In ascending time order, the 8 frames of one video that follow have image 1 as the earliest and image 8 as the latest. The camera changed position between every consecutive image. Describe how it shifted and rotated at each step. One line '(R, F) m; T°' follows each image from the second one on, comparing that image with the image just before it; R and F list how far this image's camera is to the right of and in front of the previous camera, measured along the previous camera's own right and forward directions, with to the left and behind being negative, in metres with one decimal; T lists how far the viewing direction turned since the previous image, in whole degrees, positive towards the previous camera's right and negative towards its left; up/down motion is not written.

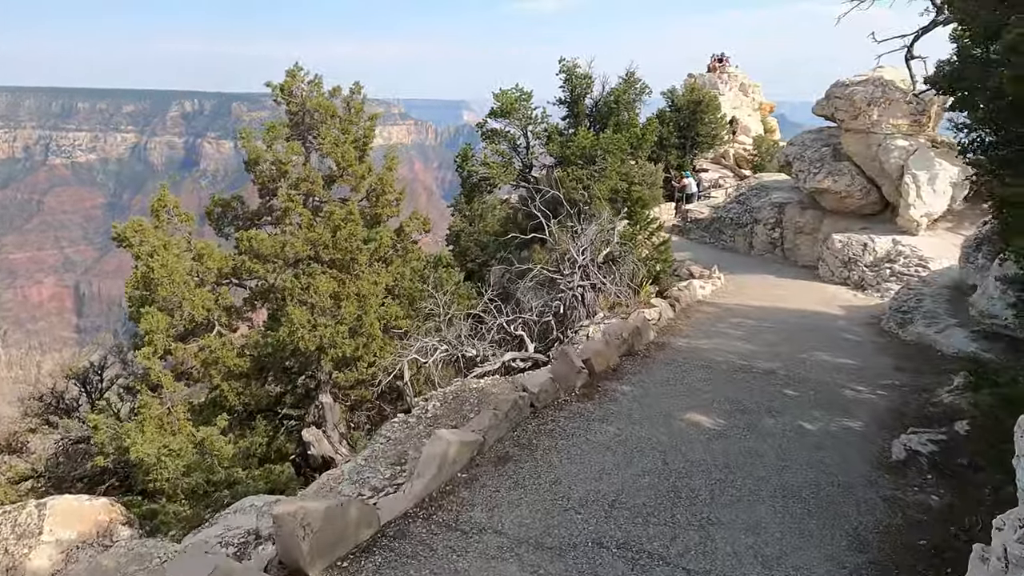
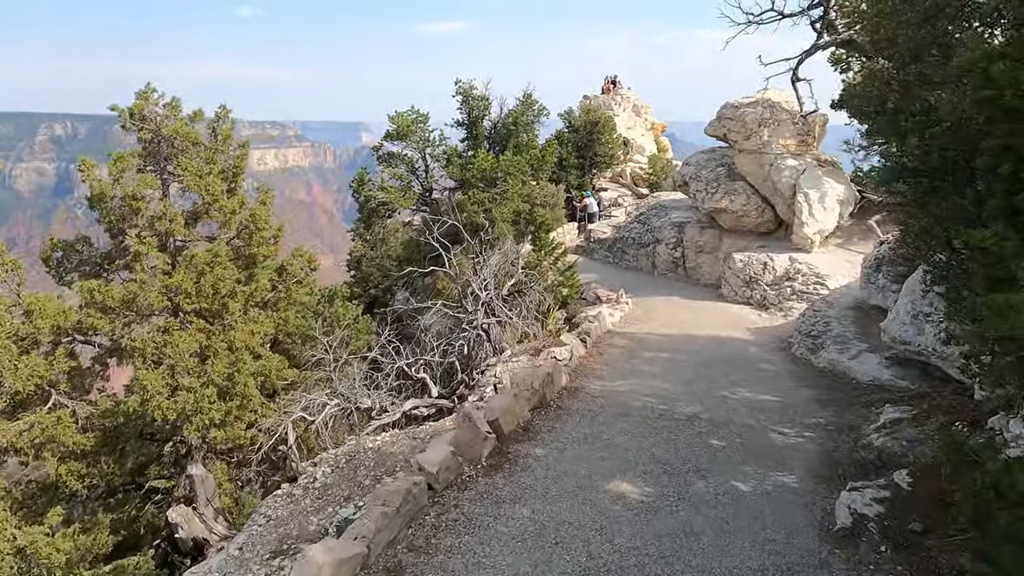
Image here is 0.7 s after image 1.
(+0.2, +0.9) m; +8°
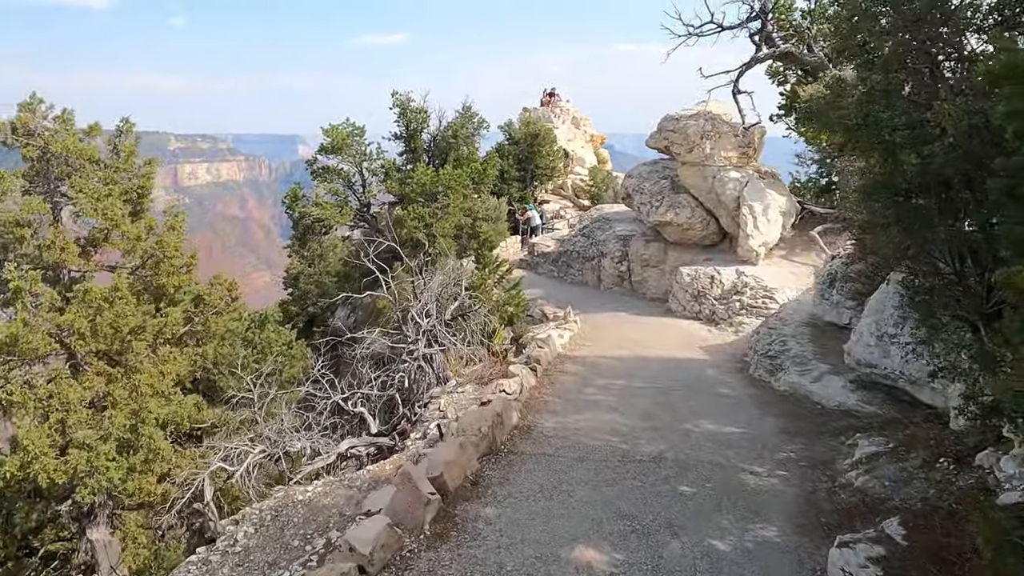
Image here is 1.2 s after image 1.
(0.0, +0.8) m; +5°
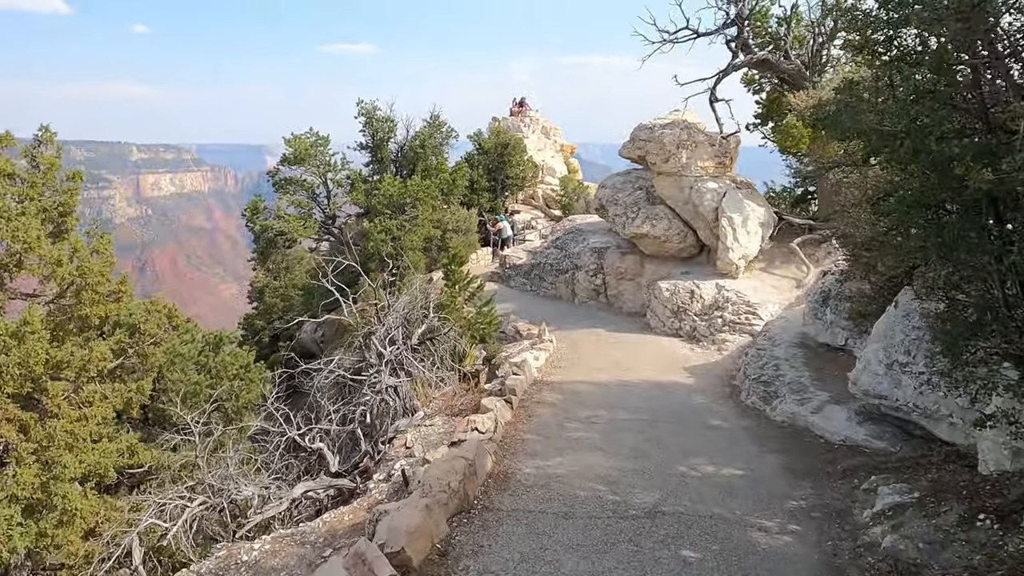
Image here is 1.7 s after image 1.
(0.0, +0.9) m; +3°
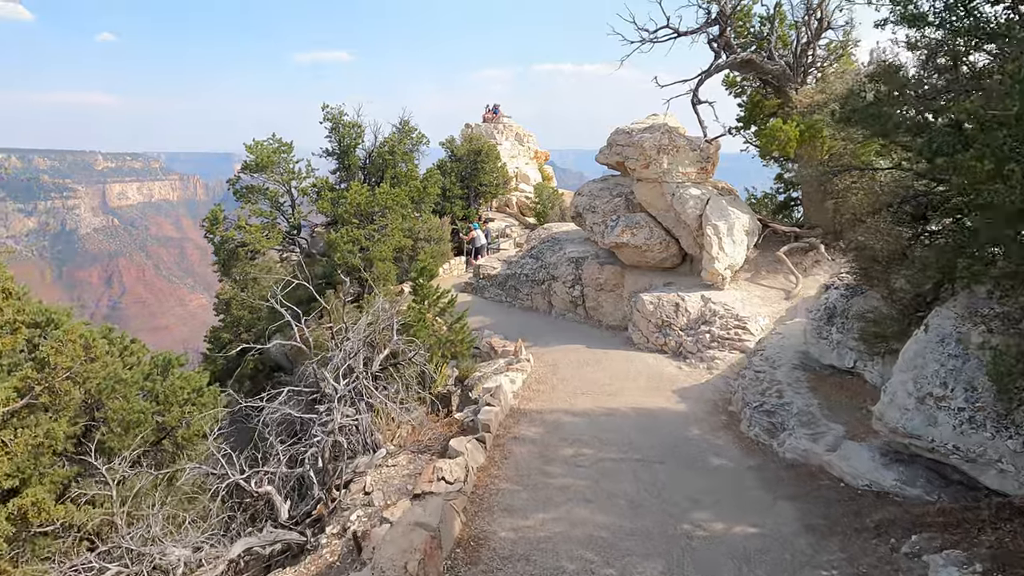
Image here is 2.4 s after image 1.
(0.0, +1.1) m; +2°
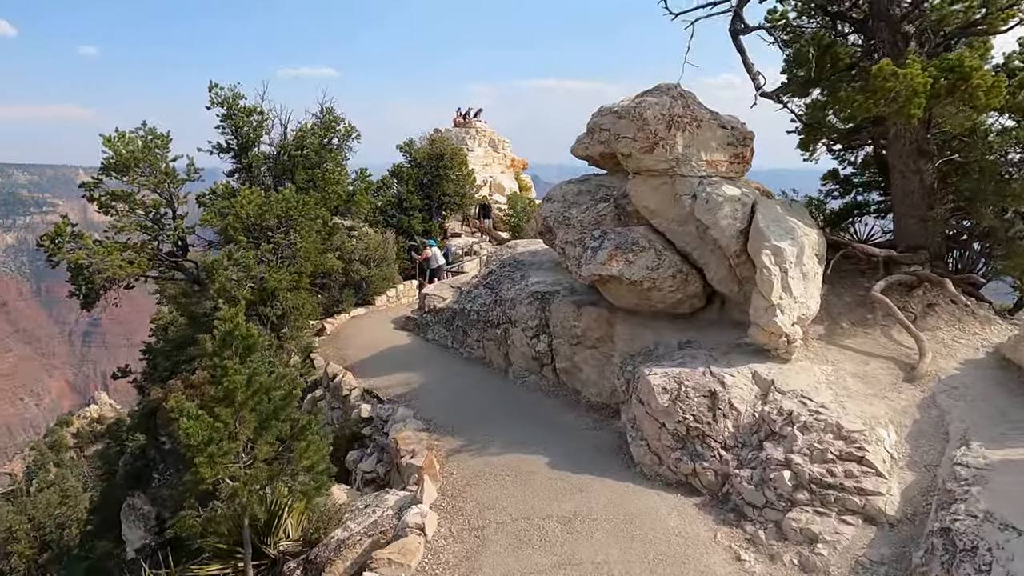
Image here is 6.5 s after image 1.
(+1.1, +7.1) m; +1°
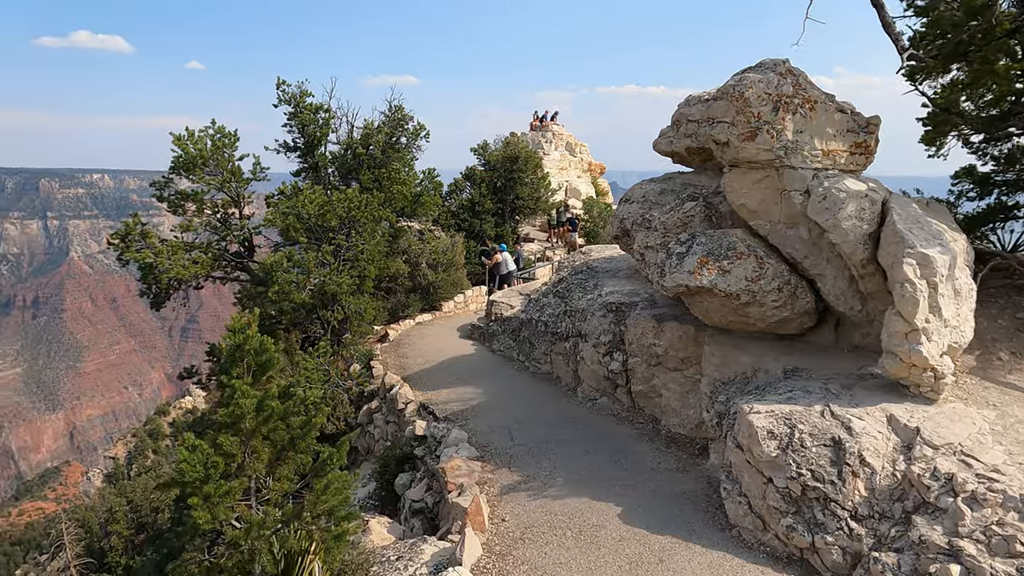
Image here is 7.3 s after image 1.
(+0.1, +1.6) m; -6°
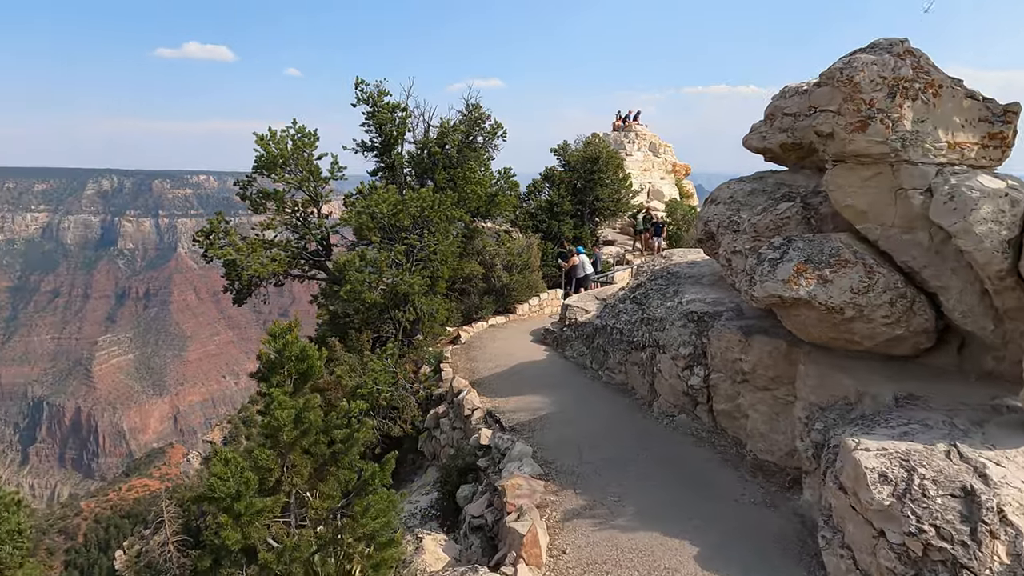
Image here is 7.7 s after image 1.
(+0.1, +0.8) m; -7°
